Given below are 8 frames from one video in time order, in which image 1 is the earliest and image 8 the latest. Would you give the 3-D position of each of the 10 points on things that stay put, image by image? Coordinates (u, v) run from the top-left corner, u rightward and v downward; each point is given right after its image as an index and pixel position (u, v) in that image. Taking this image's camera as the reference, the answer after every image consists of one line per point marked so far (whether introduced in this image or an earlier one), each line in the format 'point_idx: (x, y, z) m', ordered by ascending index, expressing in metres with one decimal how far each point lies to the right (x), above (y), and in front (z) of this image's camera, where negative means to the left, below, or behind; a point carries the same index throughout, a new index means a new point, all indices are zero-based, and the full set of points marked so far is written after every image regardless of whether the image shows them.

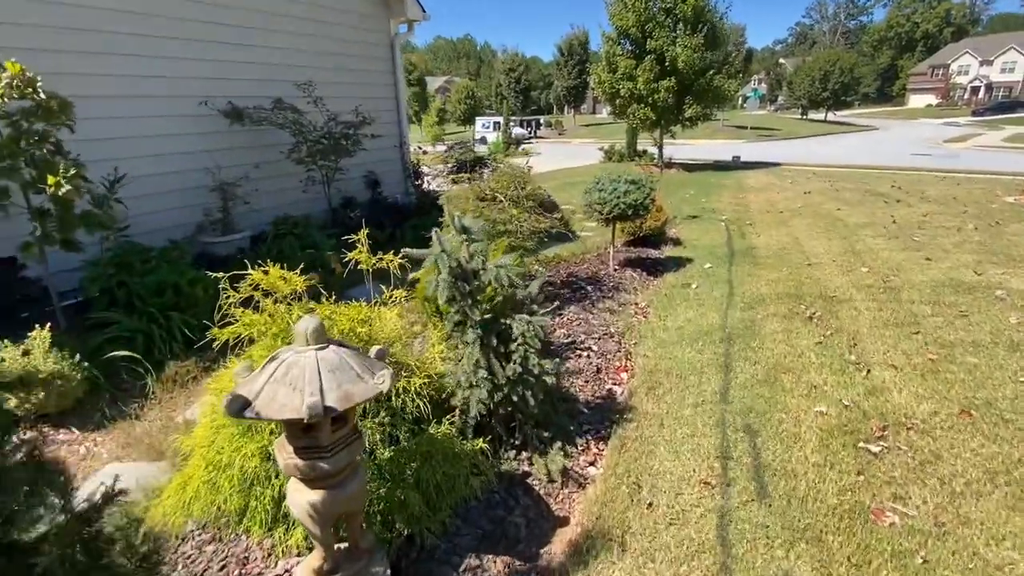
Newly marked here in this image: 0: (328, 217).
0: (-3.3, +1.3, +8.4) m
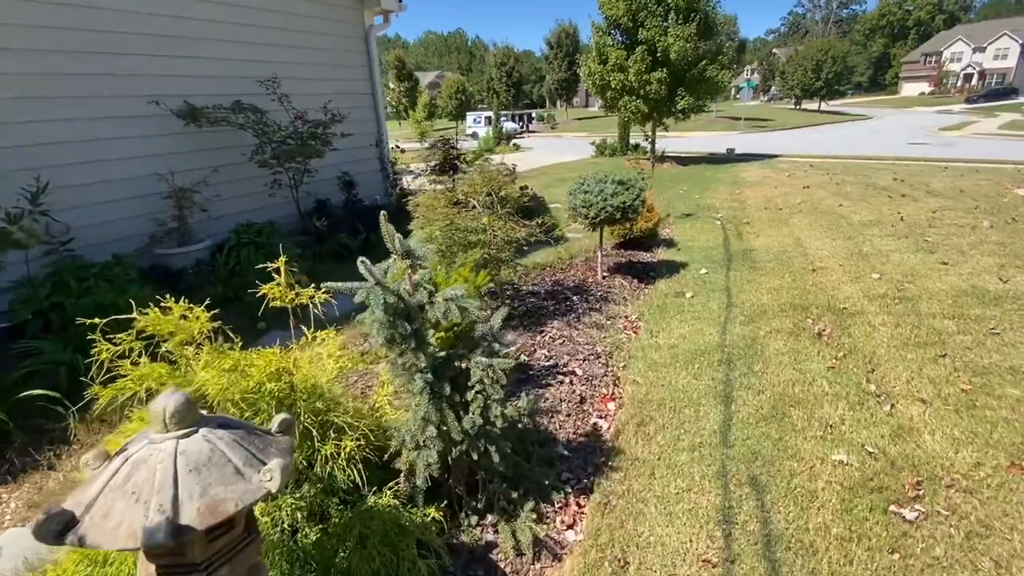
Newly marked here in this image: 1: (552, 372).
0: (-3.5, +1.1, +7.8) m
1: (+0.3, -0.7, +3.9) m
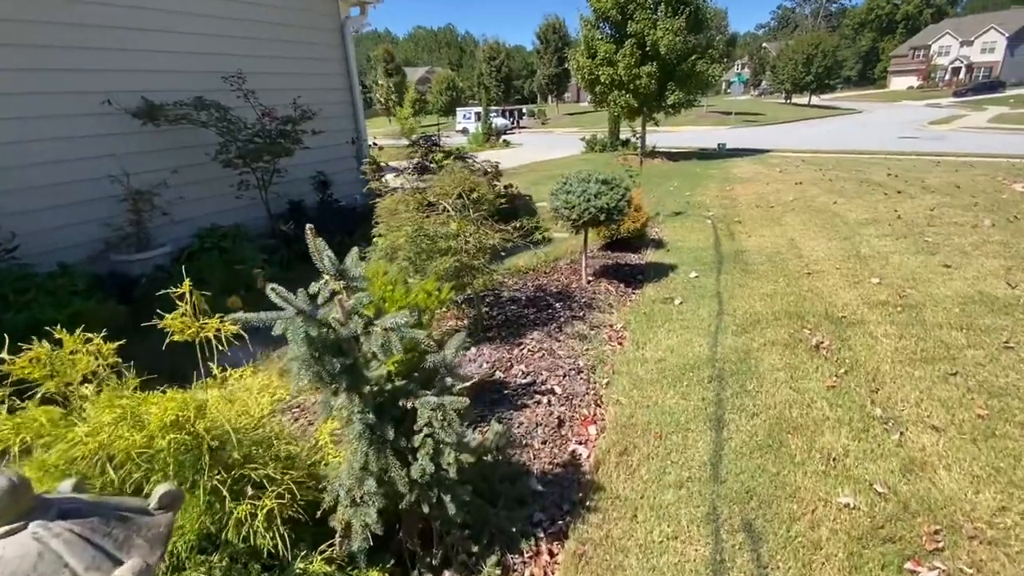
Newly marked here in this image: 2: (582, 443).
0: (-3.8, +1.0, +7.4) m
1: (+0.1, -0.8, +3.6) m
2: (+0.5, -1.0, +3.1) m
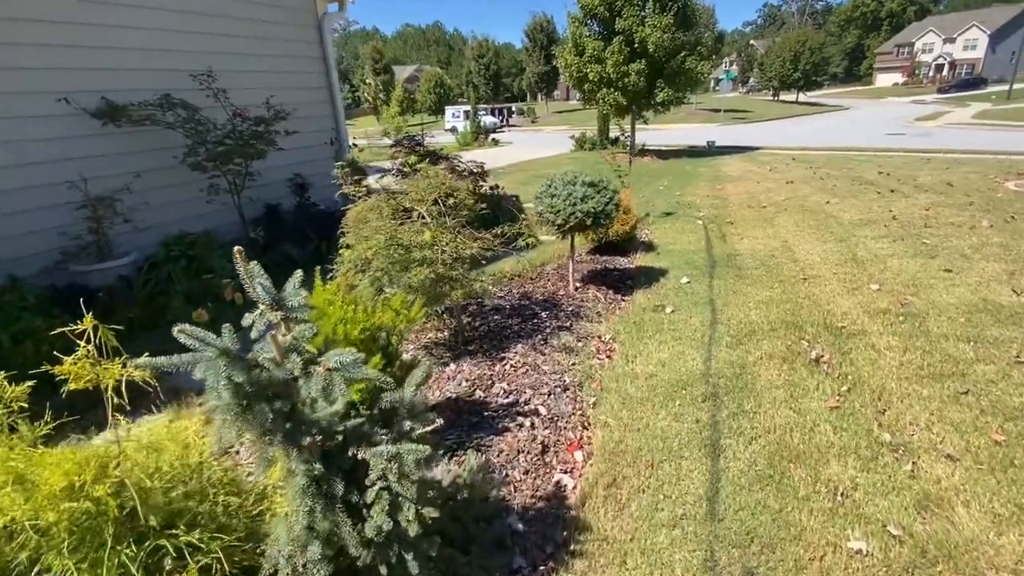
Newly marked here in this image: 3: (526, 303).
0: (-4.0, +0.9, +7.1) m
1: (0.0, -0.9, +3.4) m
2: (+0.3, -1.1, +2.9) m
3: (+0.1, -0.2, +5.2) m
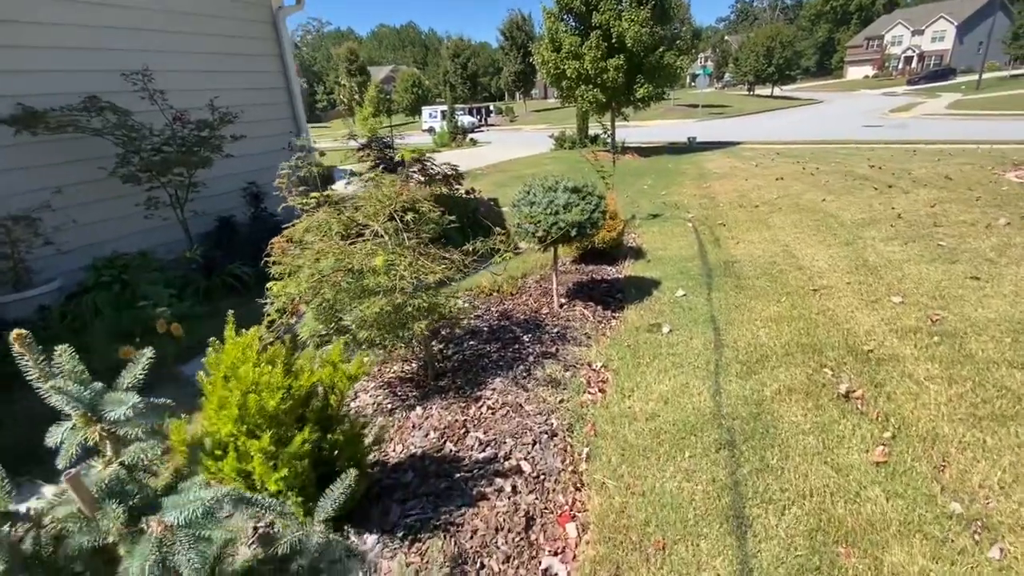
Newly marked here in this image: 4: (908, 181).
0: (-4.3, +0.5, +6.4) m
1: (-0.1, -1.1, +2.8) m
2: (+0.2, -1.3, +2.3) m
3: (-0.1, -0.4, +4.6) m
4: (+6.2, +1.7, +7.4) m
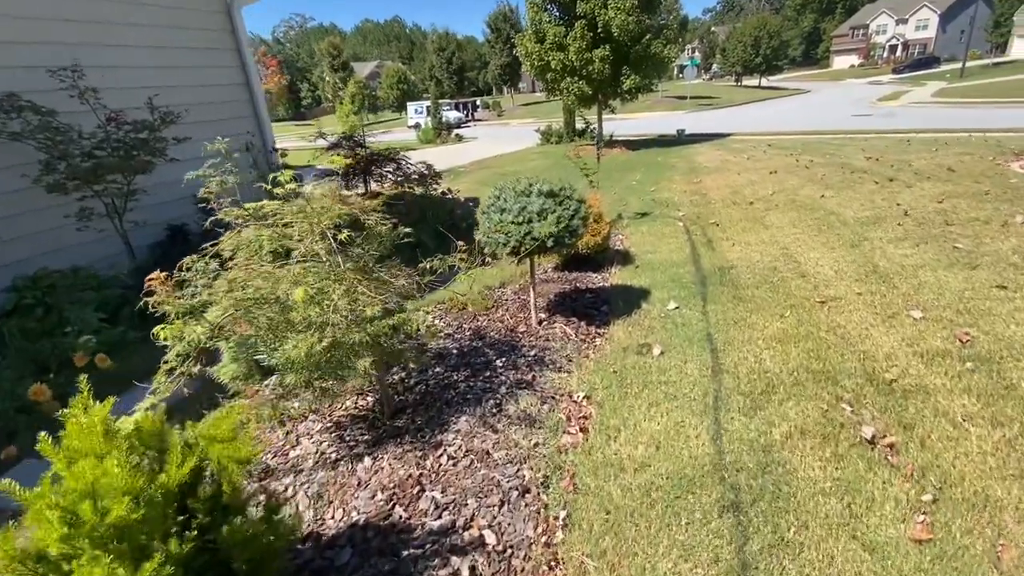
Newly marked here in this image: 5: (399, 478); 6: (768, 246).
0: (-4.6, +0.3, +5.8) m
1: (-0.3, -1.2, +2.3) m
2: (0.0, -1.5, +1.8) m
3: (-0.3, -0.5, +4.1) m
4: (+5.9, +1.7, +7.0) m
5: (-0.6, -1.1, +2.7) m
6: (+2.8, +0.5, +5.1) m
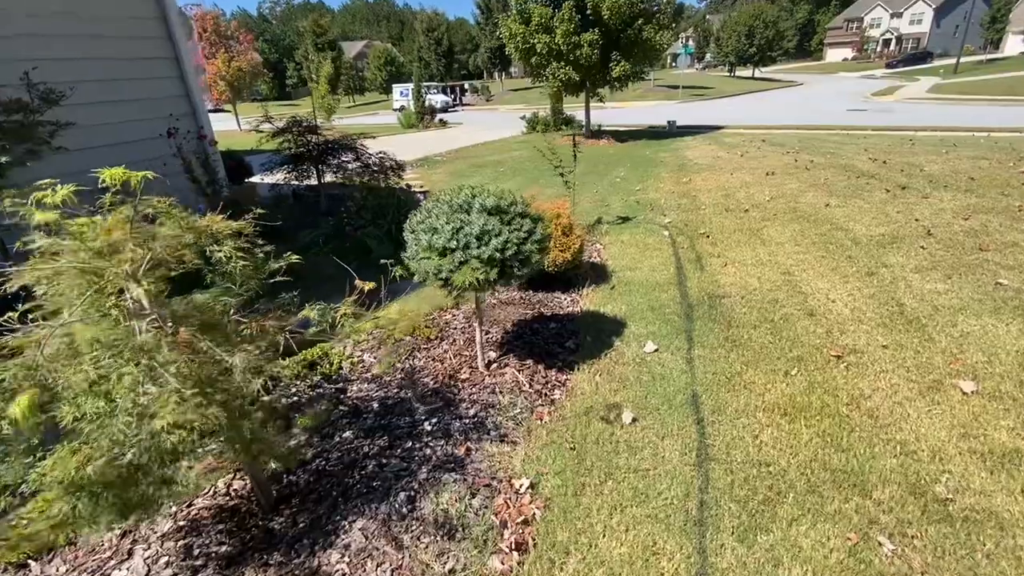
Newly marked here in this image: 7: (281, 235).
0: (-5.1, +0.2, +4.8) m
1: (-0.7, -1.5, +1.5) m
2: (-0.4, -1.8, +1.0) m
3: (-0.7, -0.8, +3.2) m
4: (+5.4, +1.4, +6.3) m
5: (-1.0, -1.3, +1.9) m
6: (+2.3, +0.2, +4.3) m
7: (-3.1, +0.7, +6.3) m
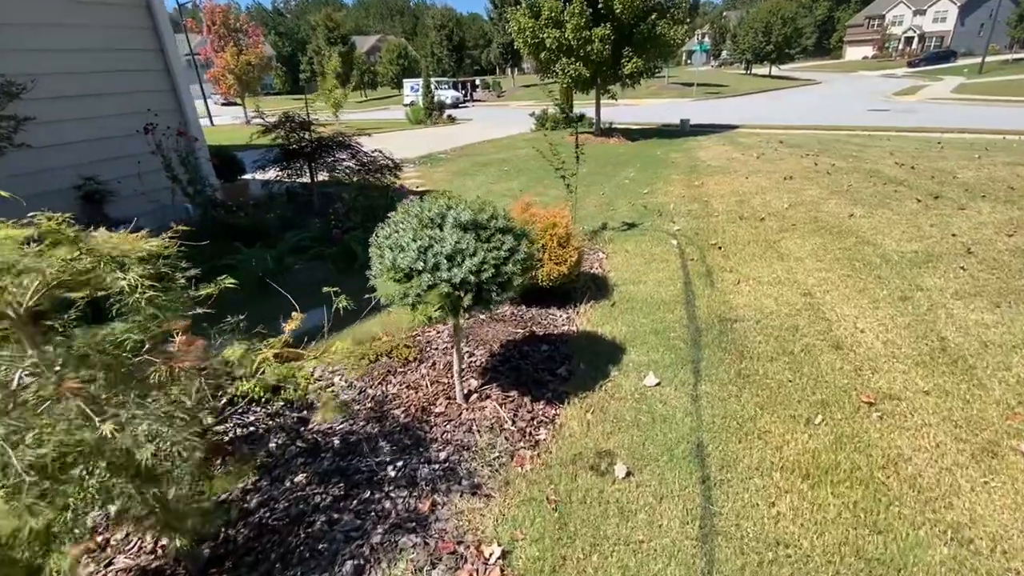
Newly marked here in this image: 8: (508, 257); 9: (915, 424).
0: (-5.2, +0.1, +4.5) m
1: (-0.9, -1.7, +1.1) m
2: (-0.5, -1.9, +0.6) m
3: (-0.9, -0.9, +2.9) m
4: (+5.4, +1.2, +5.7) m
5: (-1.2, -1.5, +1.5) m
6: (+2.2, 0.0, +3.9) m
7: (-3.1, +0.6, +6.0) m
8: (0.0, +0.2, +2.6) m
9: (+2.0, -0.7, +2.3) m
